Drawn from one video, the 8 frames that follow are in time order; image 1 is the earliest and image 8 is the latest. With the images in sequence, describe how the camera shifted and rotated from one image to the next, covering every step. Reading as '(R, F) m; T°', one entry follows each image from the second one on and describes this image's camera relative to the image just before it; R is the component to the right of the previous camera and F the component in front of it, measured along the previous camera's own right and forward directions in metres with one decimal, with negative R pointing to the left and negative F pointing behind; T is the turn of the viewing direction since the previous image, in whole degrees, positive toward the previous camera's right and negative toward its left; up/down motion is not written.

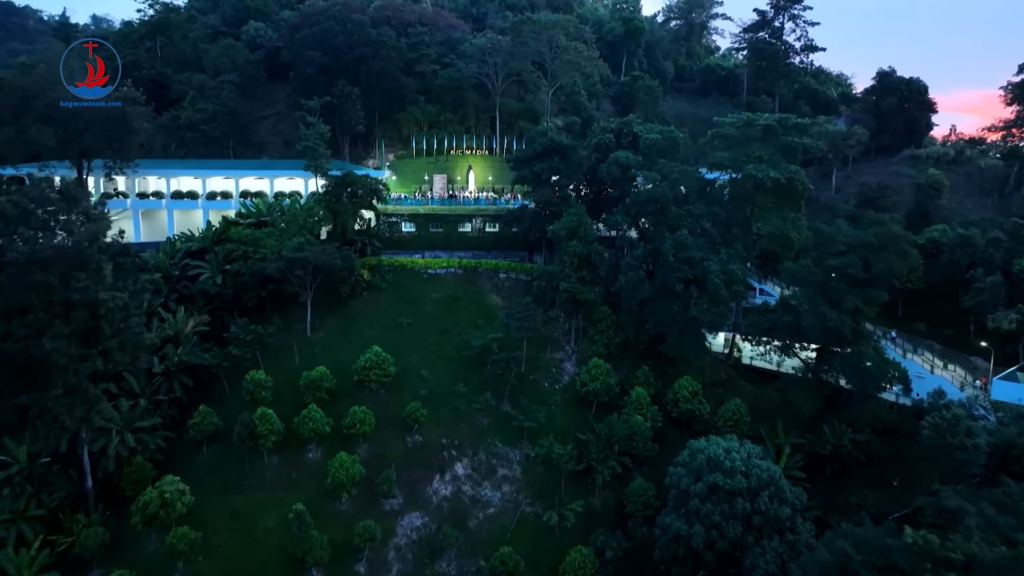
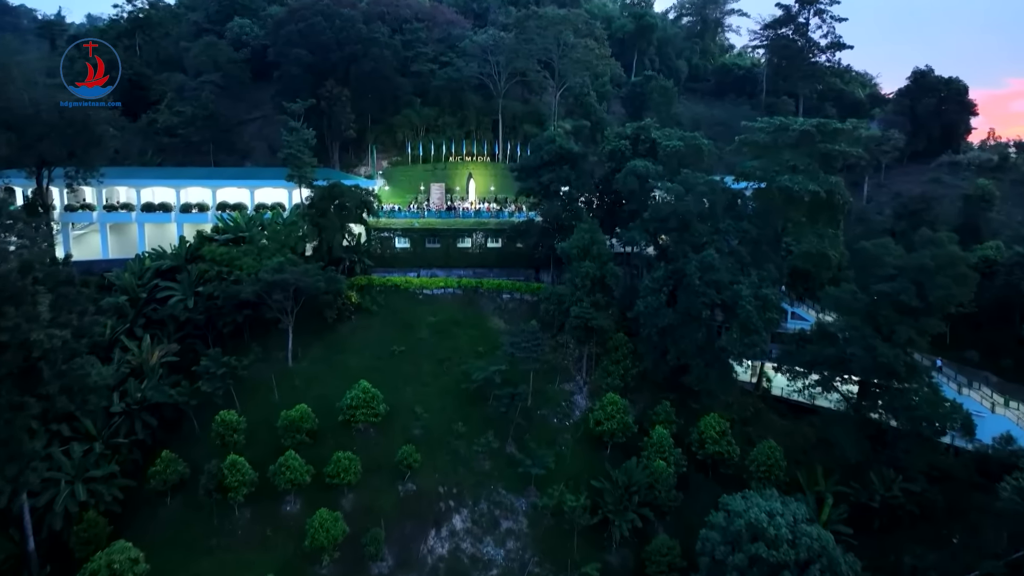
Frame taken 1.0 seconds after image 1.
(-0.1, +2.9) m; 0°
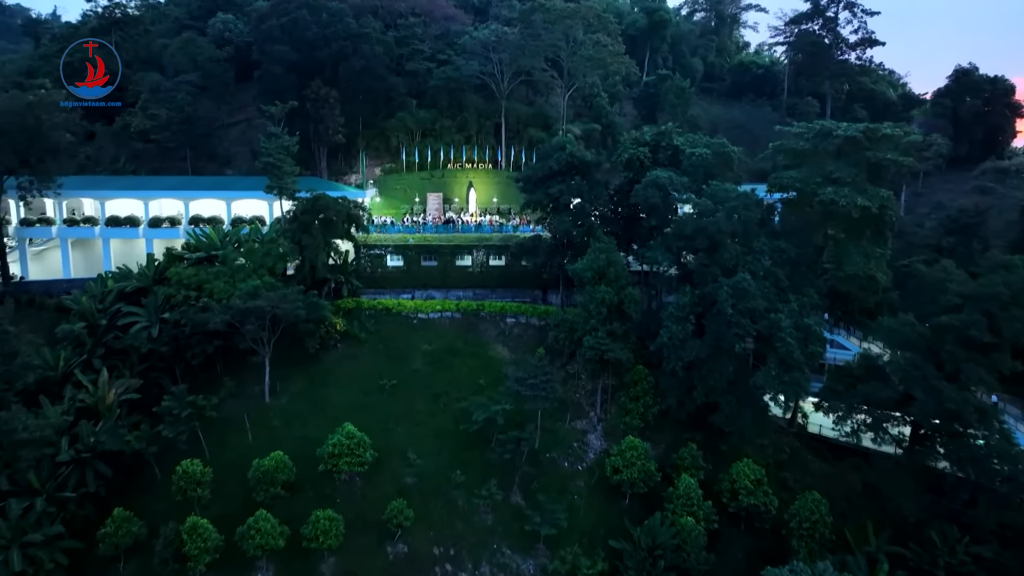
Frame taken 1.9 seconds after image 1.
(-0.1, +2.9) m; 0°
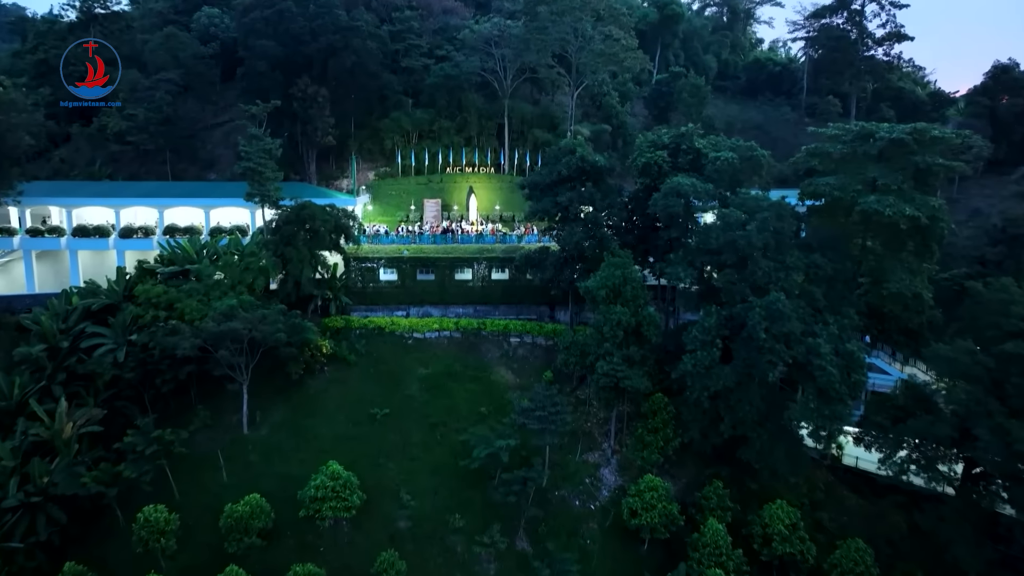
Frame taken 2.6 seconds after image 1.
(-0.1, +2.2) m; 0°
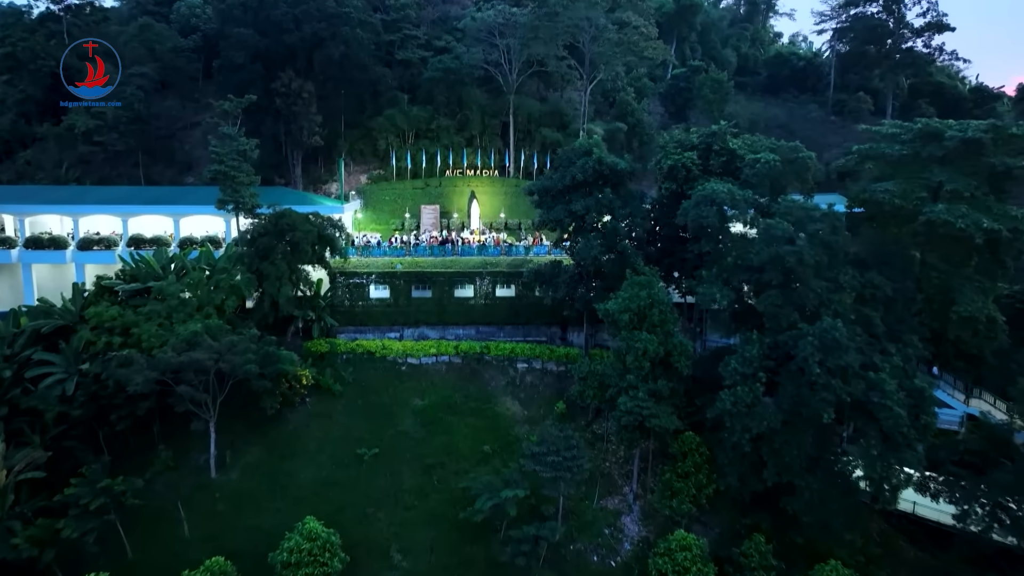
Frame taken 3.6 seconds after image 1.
(-0.2, +2.7) m; 0°
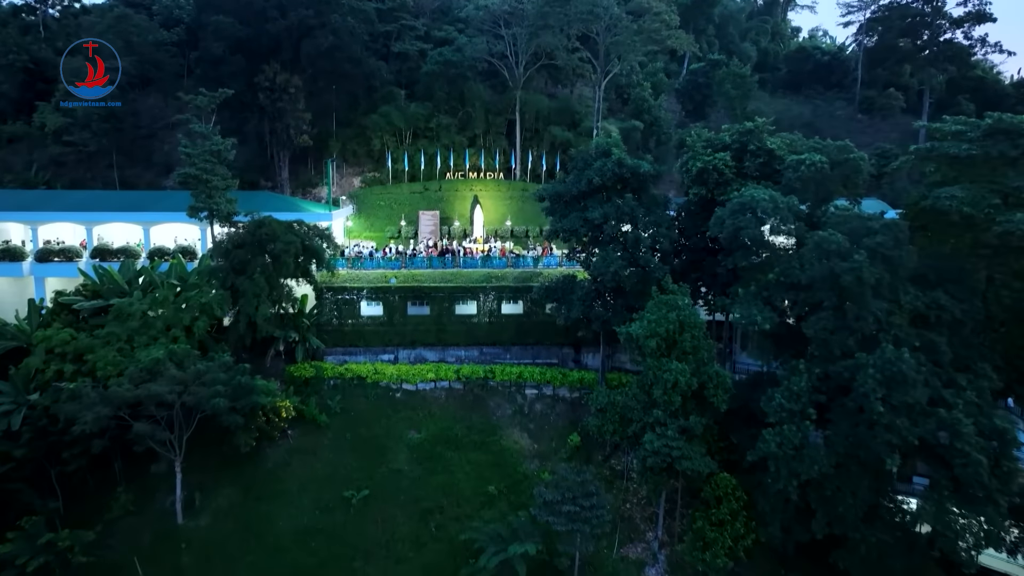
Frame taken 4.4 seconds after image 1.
(-0.2, +2.2) m; 0°
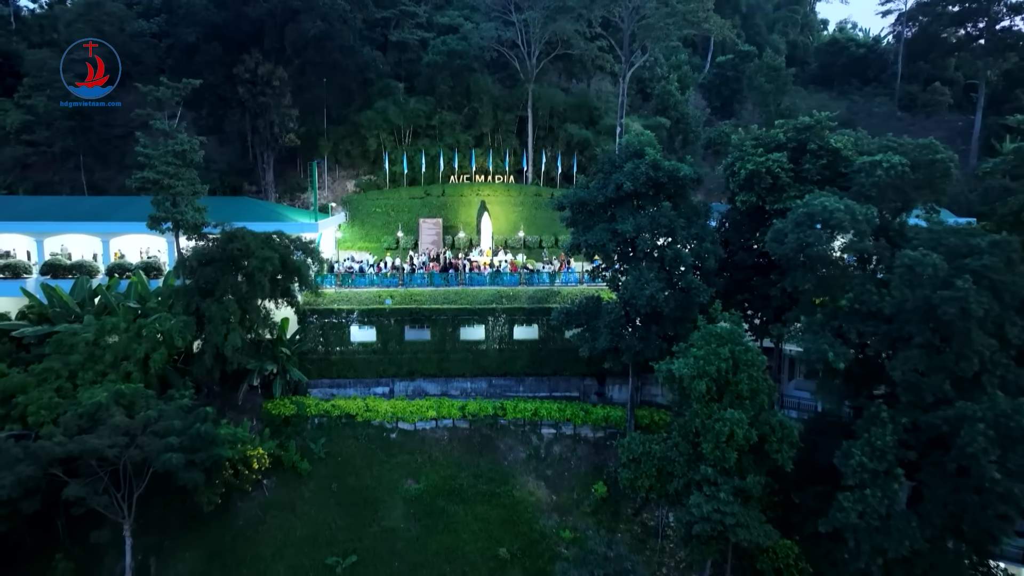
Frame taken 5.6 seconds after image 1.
(-0.2, +2.6) m; 0°
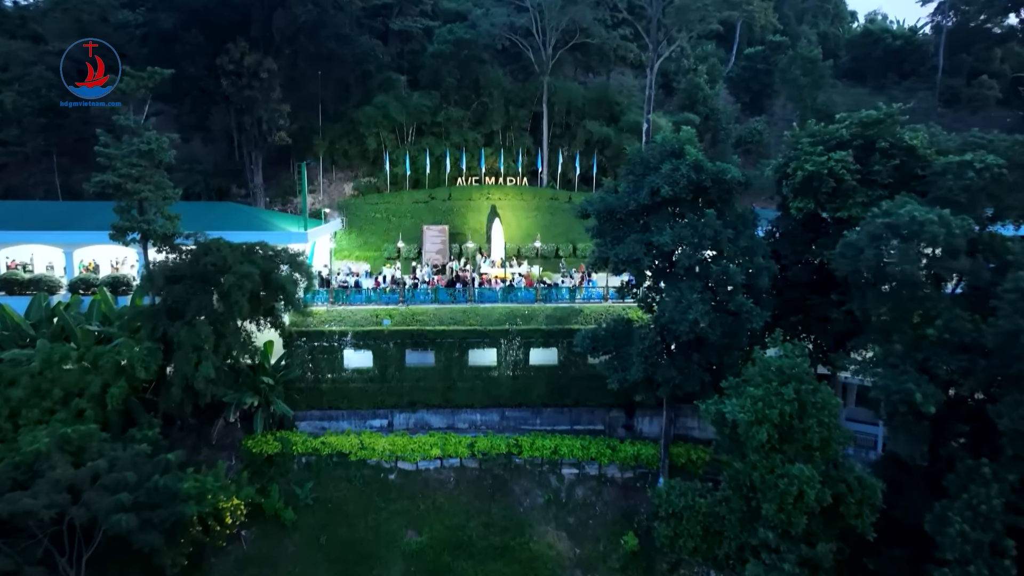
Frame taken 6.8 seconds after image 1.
(-0.2, +2.0) m; -1°
